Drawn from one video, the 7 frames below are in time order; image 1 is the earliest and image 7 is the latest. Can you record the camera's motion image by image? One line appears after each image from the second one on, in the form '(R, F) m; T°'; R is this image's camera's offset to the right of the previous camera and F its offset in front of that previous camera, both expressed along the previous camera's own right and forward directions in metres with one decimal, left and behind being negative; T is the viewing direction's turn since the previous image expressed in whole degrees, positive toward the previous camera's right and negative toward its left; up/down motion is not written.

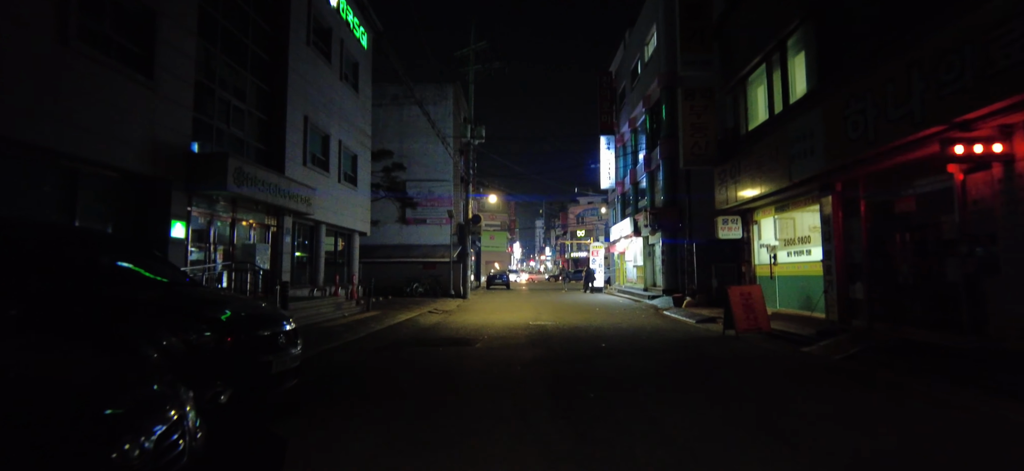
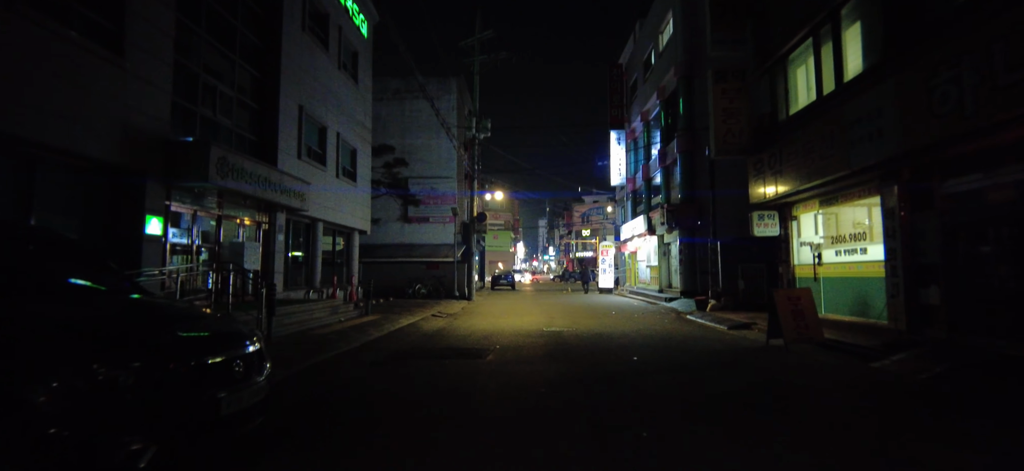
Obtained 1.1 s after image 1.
(-0.2, +1.4) m; 0°
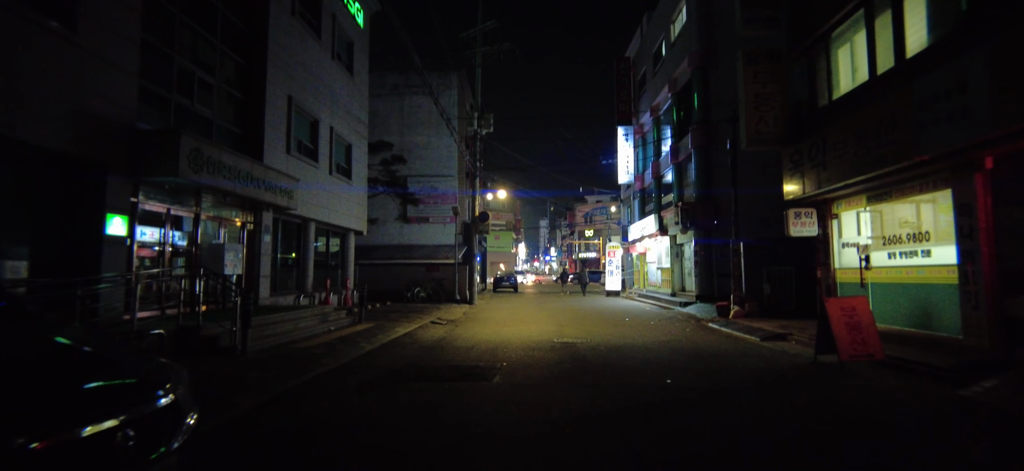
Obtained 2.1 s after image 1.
(-0.1, +1.3) m; 0°
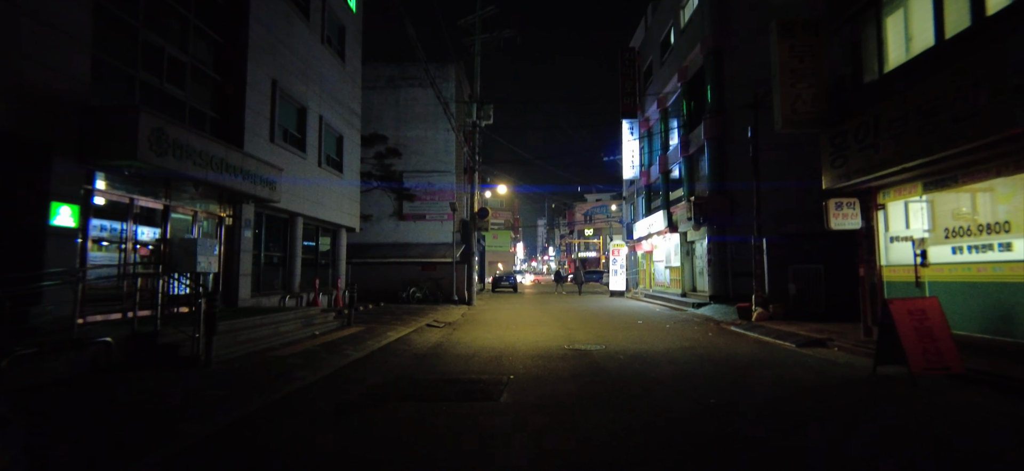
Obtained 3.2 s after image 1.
(-0.2, +1.3) m; 0°
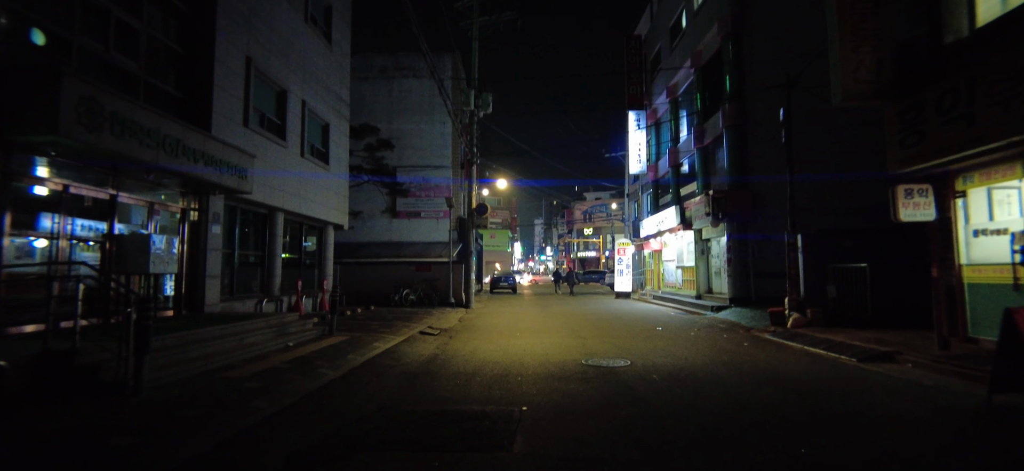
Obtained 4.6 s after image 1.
(-0.2, +1.7) m; 0°
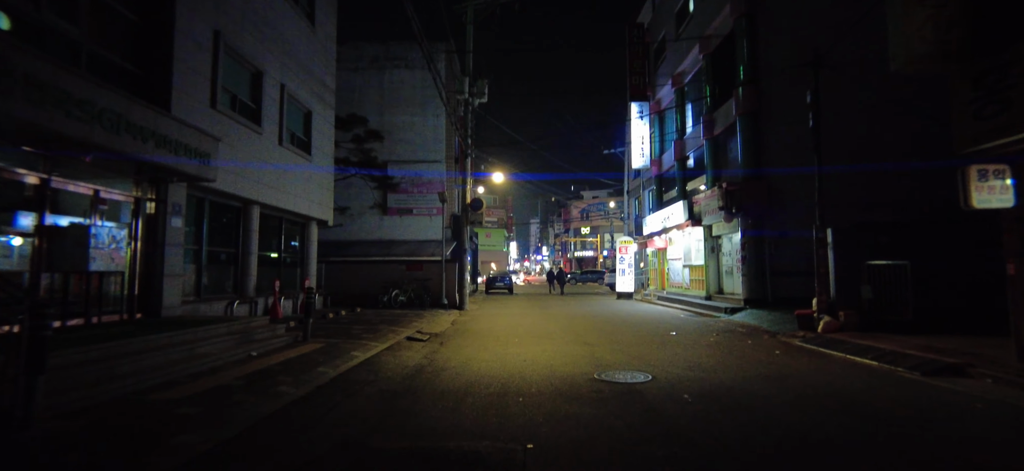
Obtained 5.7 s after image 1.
(-0.1, +1.4) m; 0°
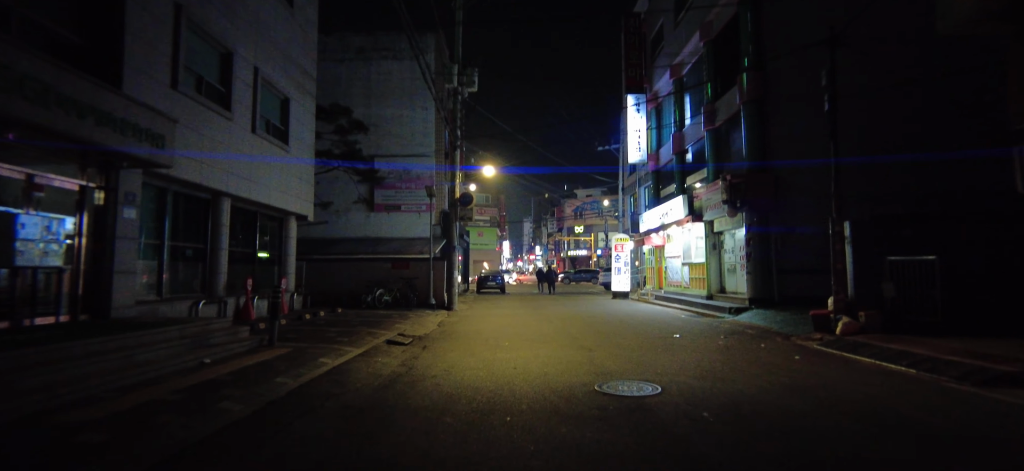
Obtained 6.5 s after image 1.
(+0.1, +1.1) m; +1°
